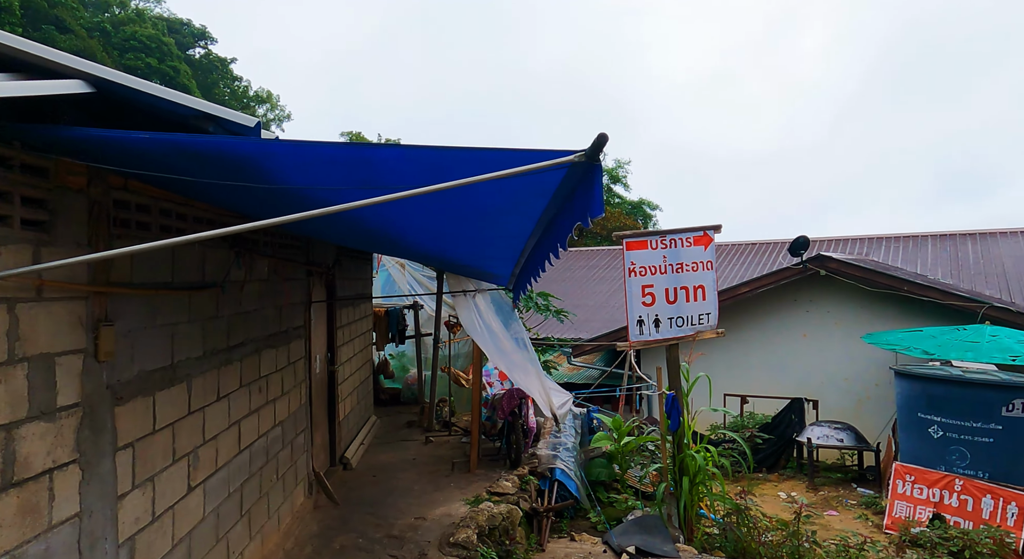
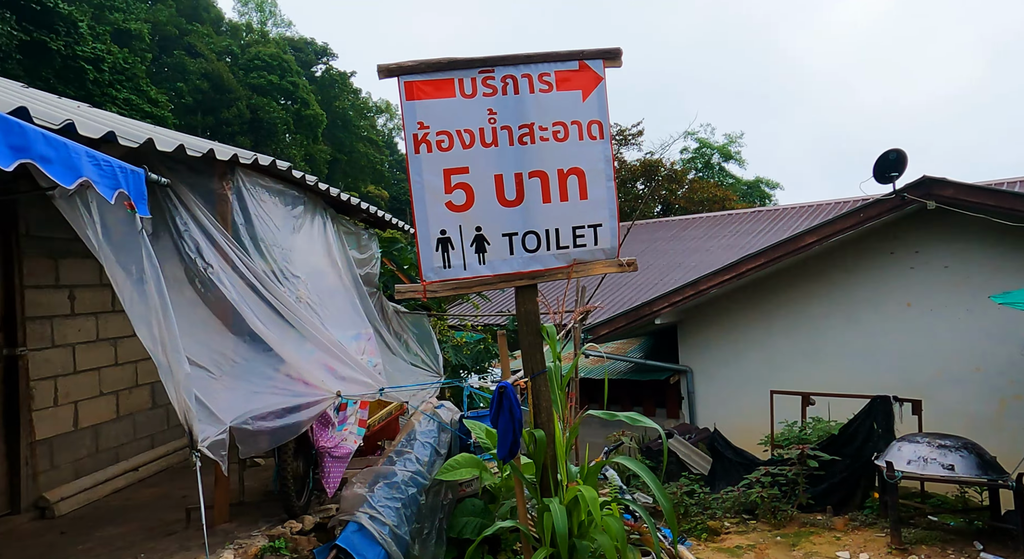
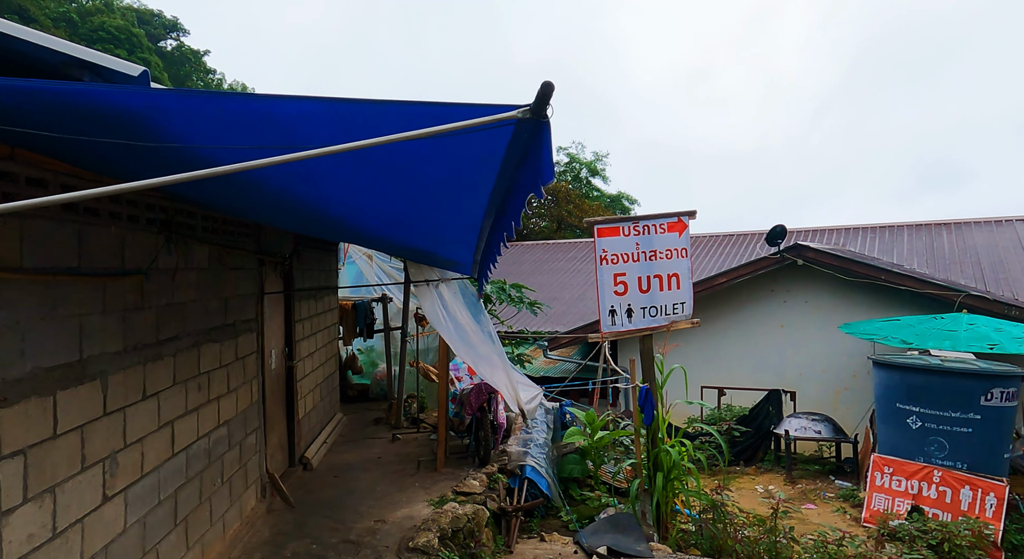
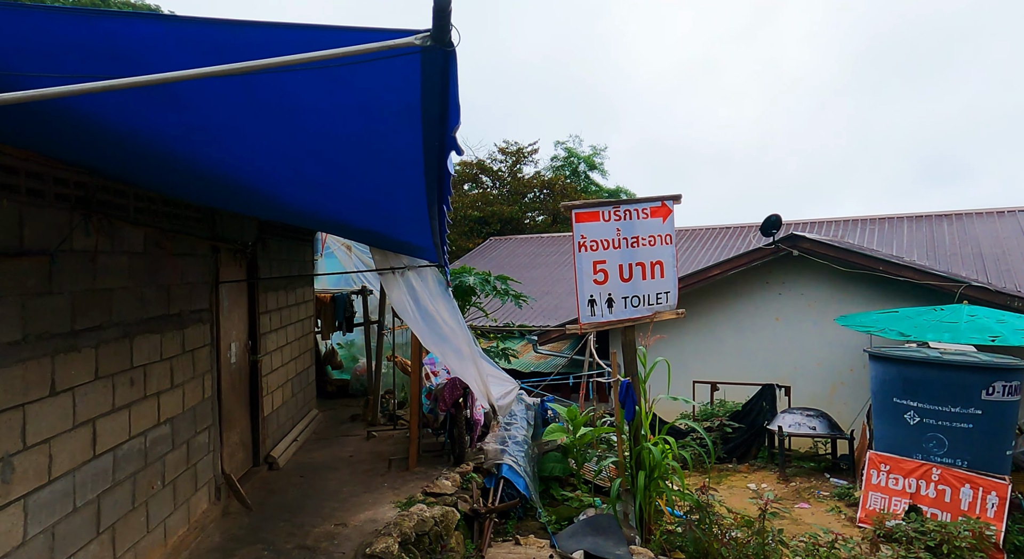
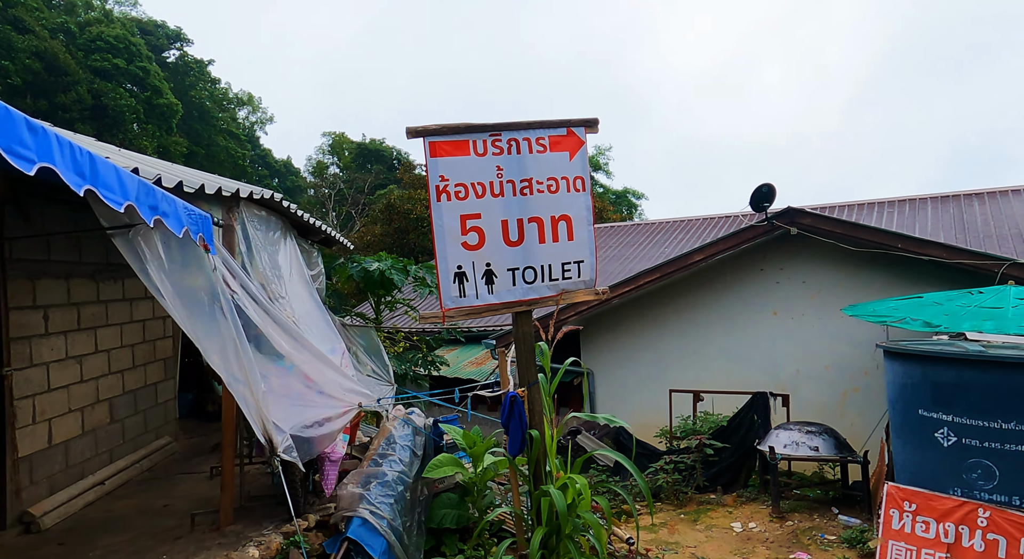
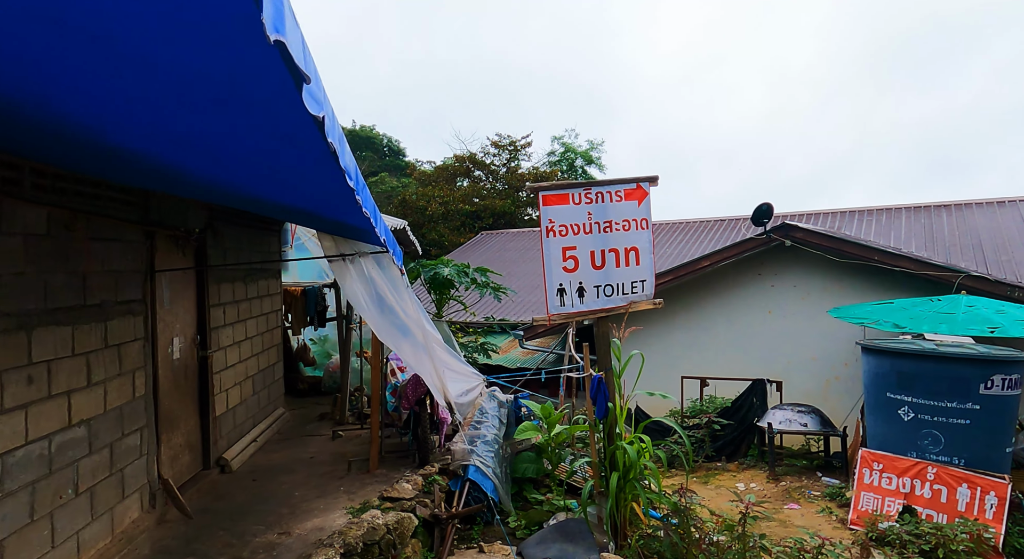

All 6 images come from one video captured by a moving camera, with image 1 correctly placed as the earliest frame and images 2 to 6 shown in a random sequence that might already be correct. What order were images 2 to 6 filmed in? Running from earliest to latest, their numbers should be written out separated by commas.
3, 4, 6, 5, 2
